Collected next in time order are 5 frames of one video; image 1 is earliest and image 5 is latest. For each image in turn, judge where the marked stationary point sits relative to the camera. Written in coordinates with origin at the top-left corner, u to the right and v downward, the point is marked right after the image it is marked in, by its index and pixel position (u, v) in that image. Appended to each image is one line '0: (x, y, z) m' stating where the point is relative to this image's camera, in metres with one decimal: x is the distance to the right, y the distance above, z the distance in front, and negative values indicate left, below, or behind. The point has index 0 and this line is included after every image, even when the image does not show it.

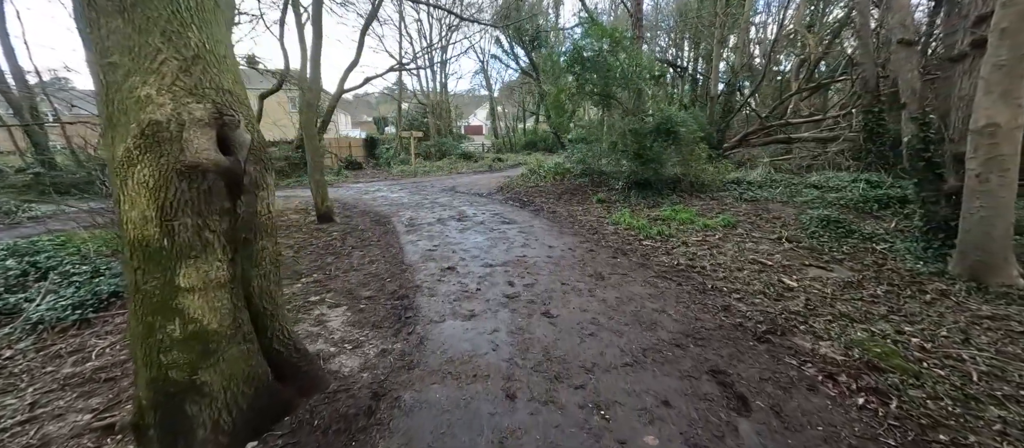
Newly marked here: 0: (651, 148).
0: (+3.1, +1.7, +8.1) m
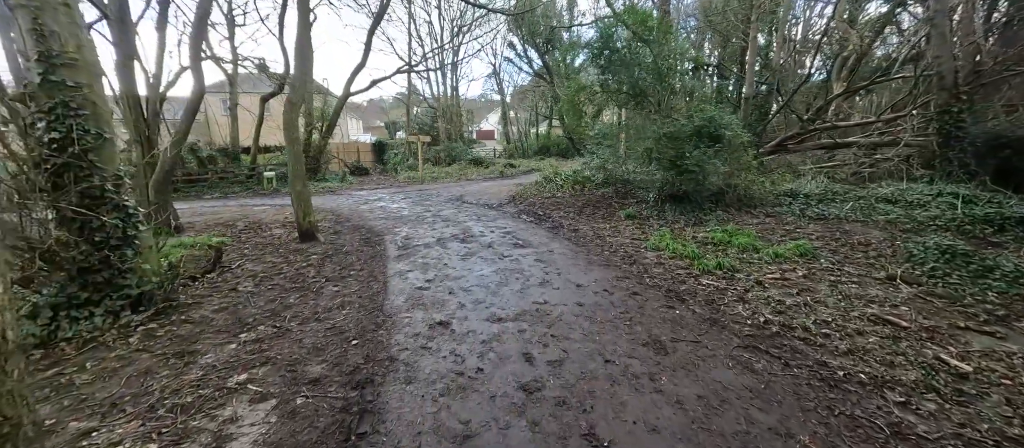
0: (+3.3, +1.3, +6.8) m
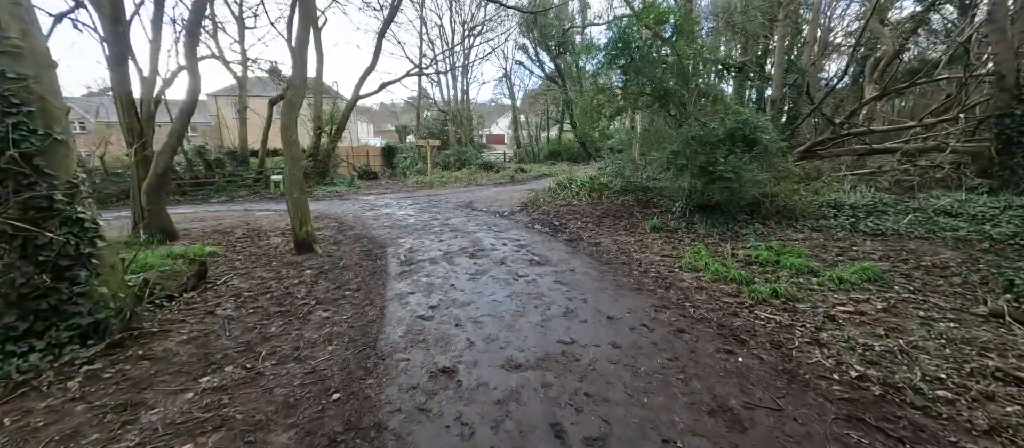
0: (+3.6, +1.1, +6.2) m
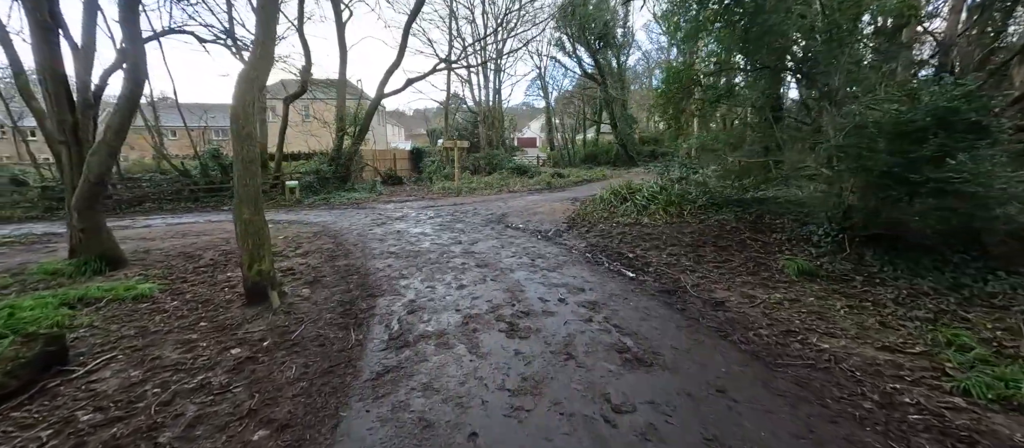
0: (+4.2, +0.6, +3.6) m
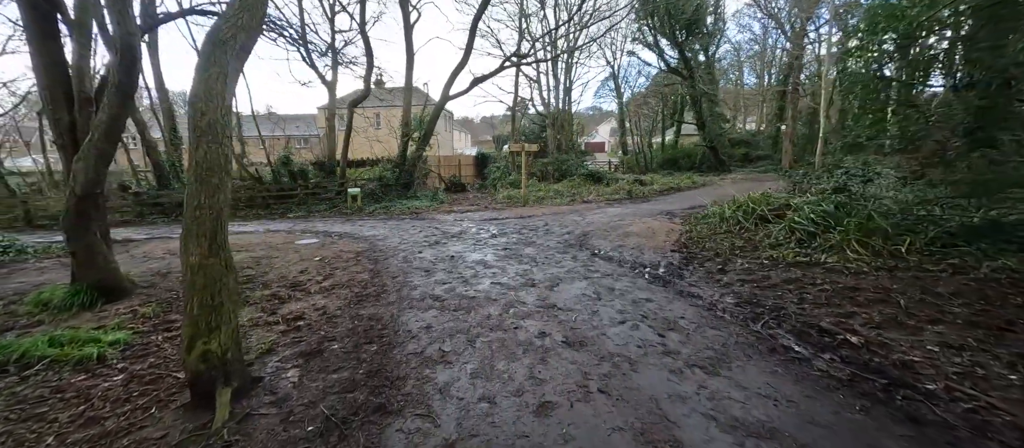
0: (+4.9, +0.1, +0.9) m
